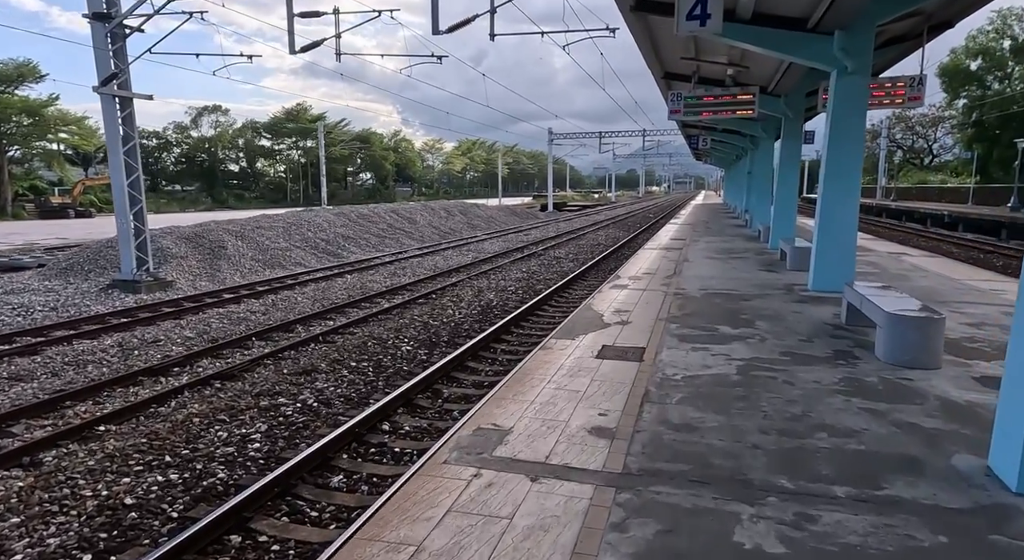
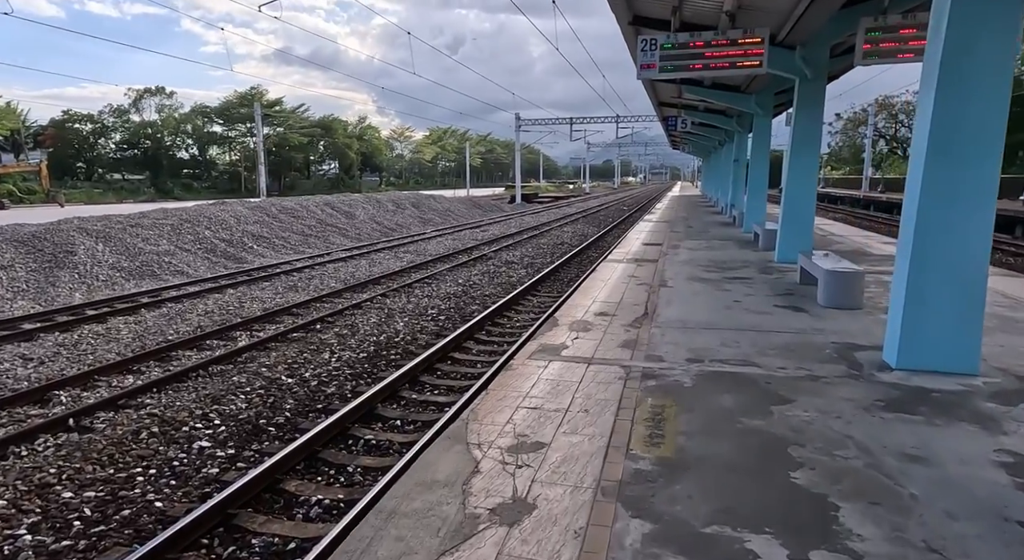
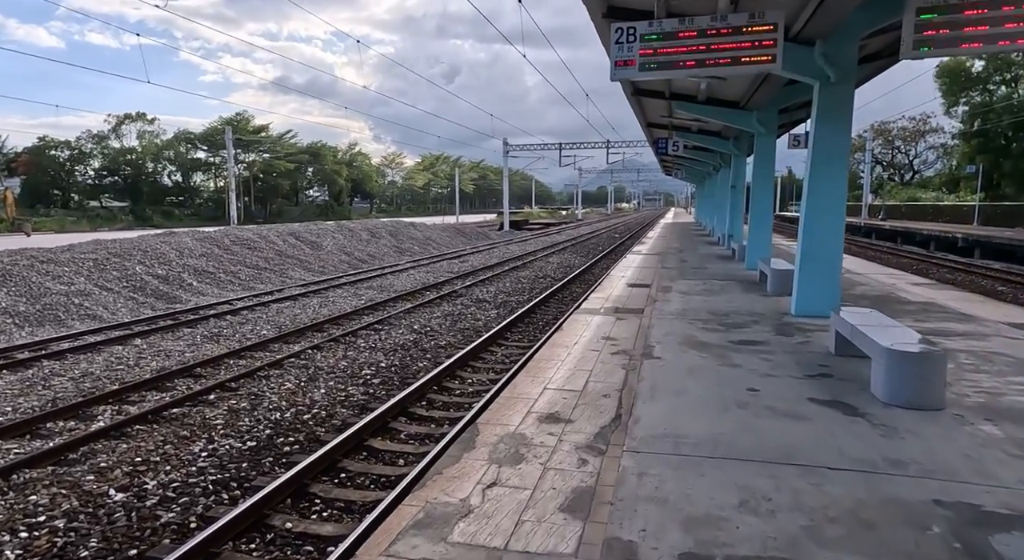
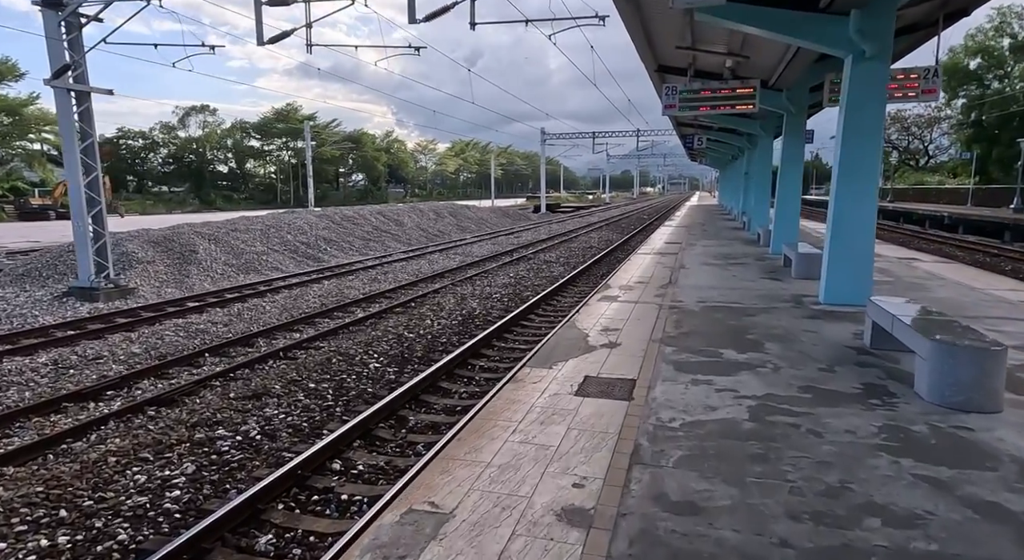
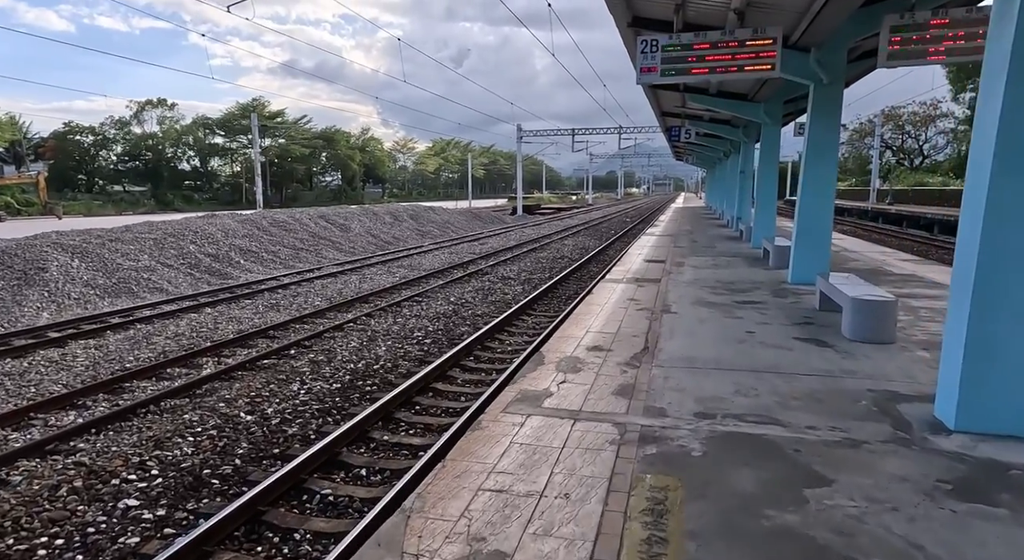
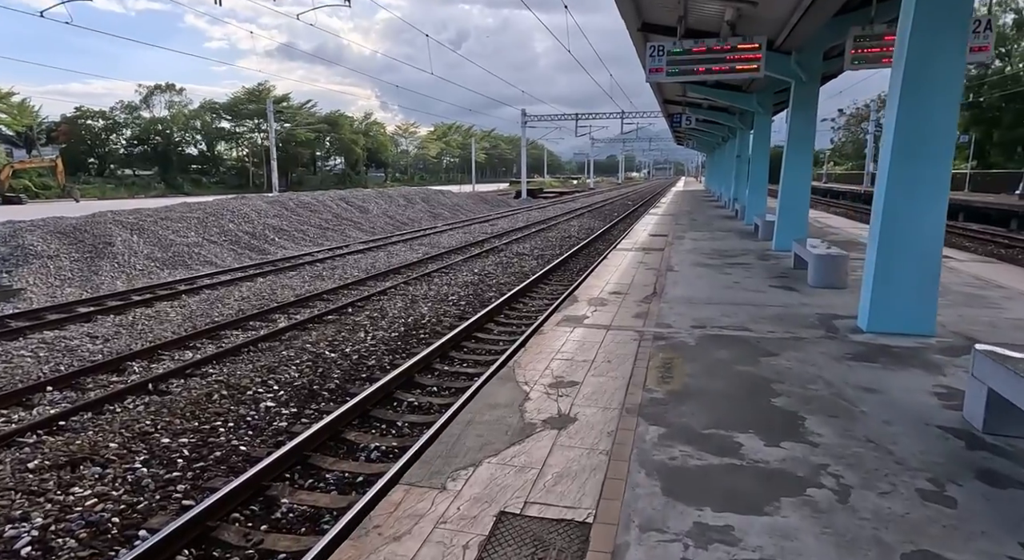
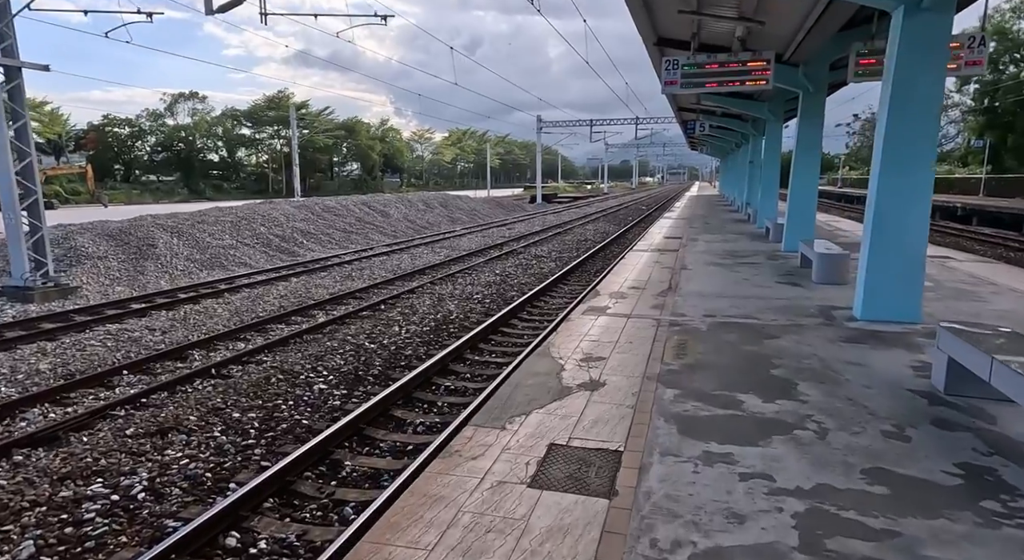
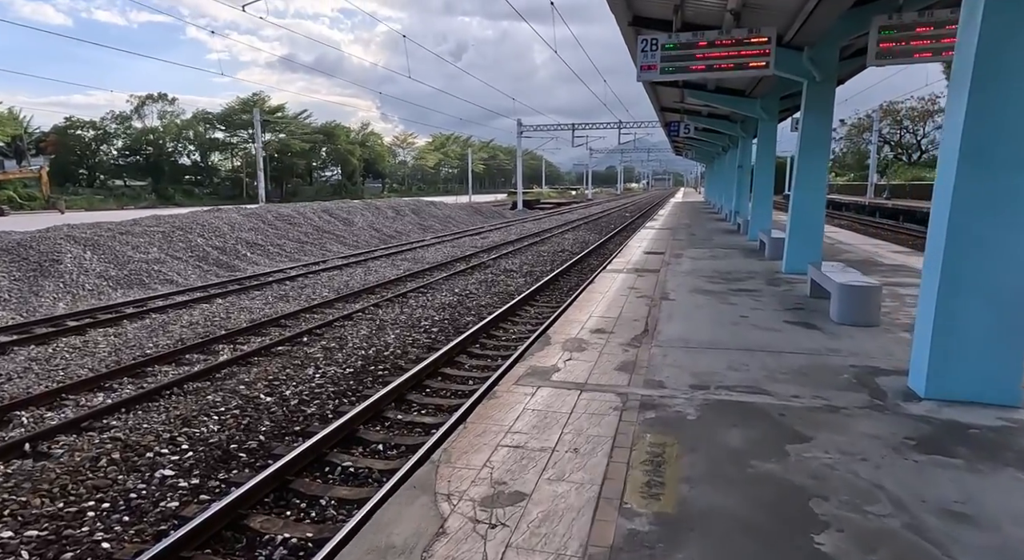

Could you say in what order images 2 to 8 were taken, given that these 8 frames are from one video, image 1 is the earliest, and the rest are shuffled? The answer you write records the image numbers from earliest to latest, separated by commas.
4, 7, 6, 2, 8, 5, 3
